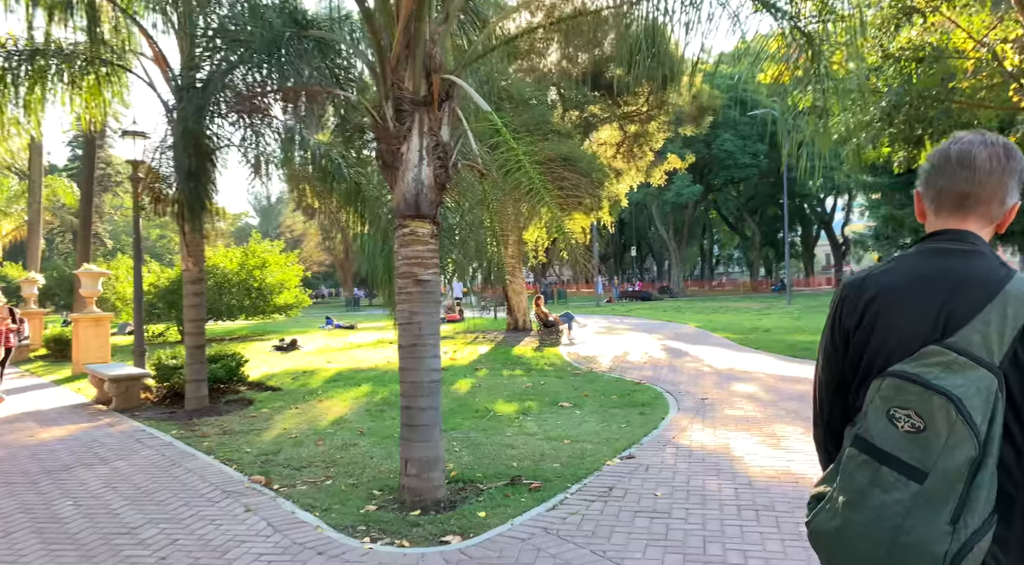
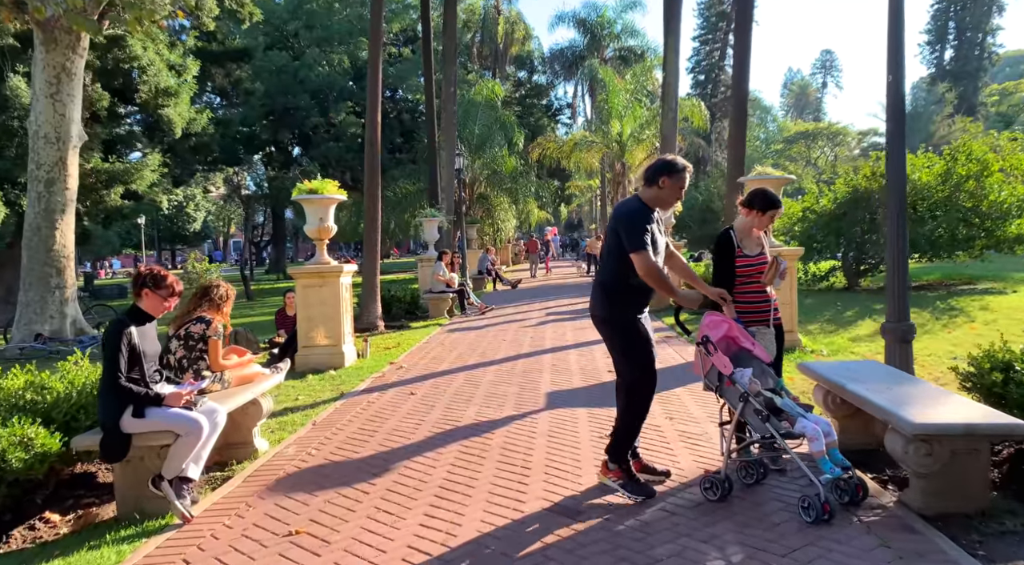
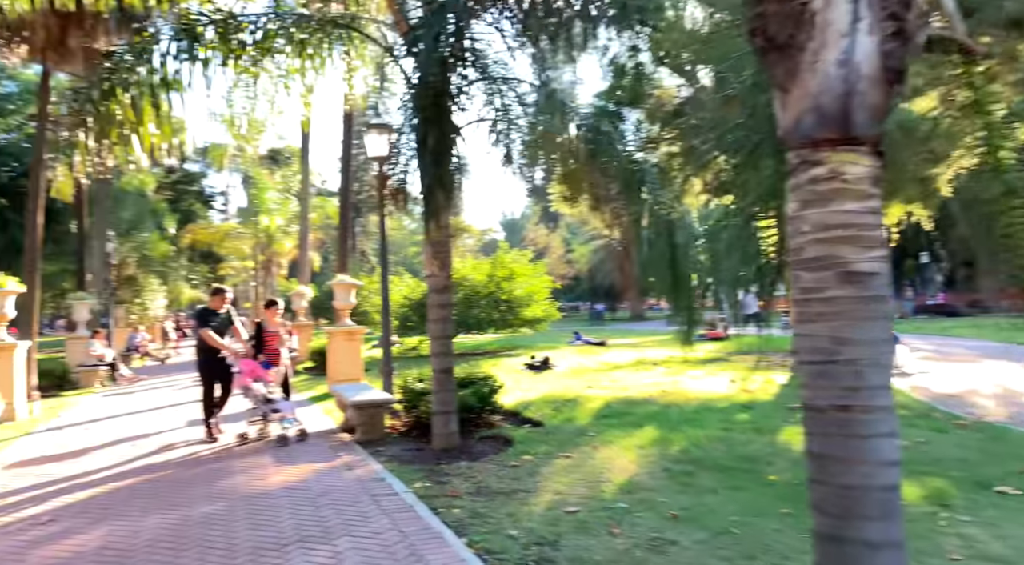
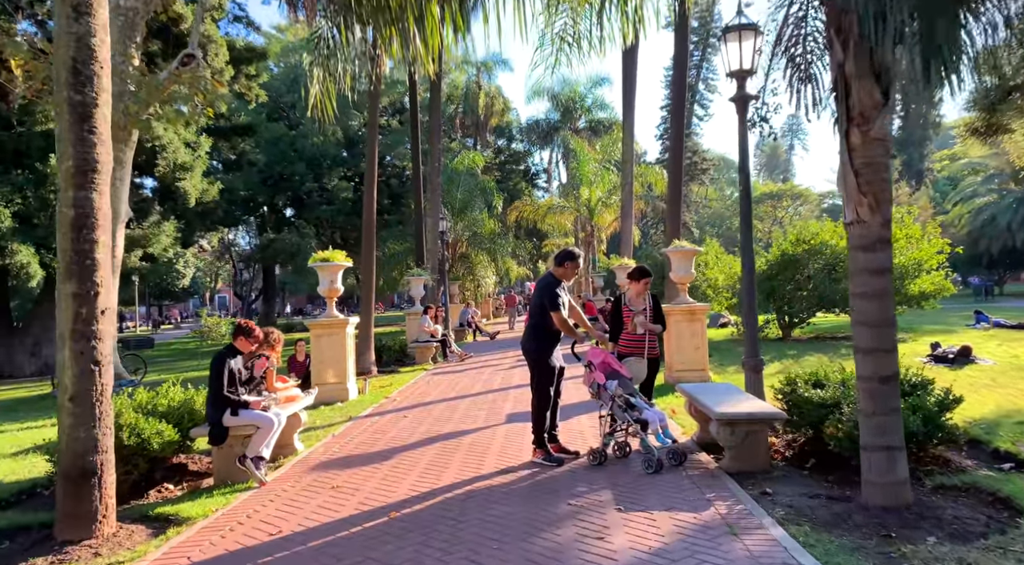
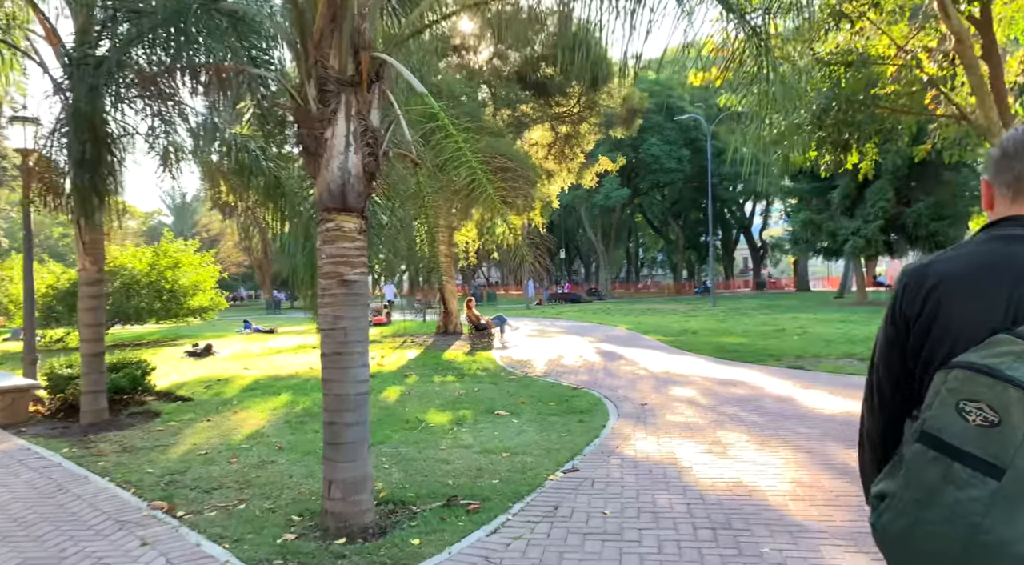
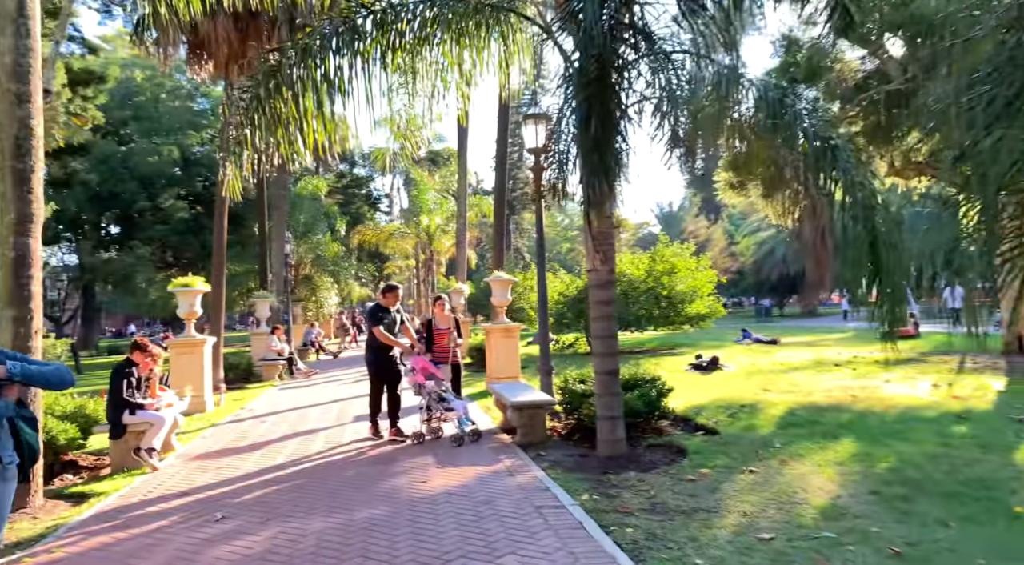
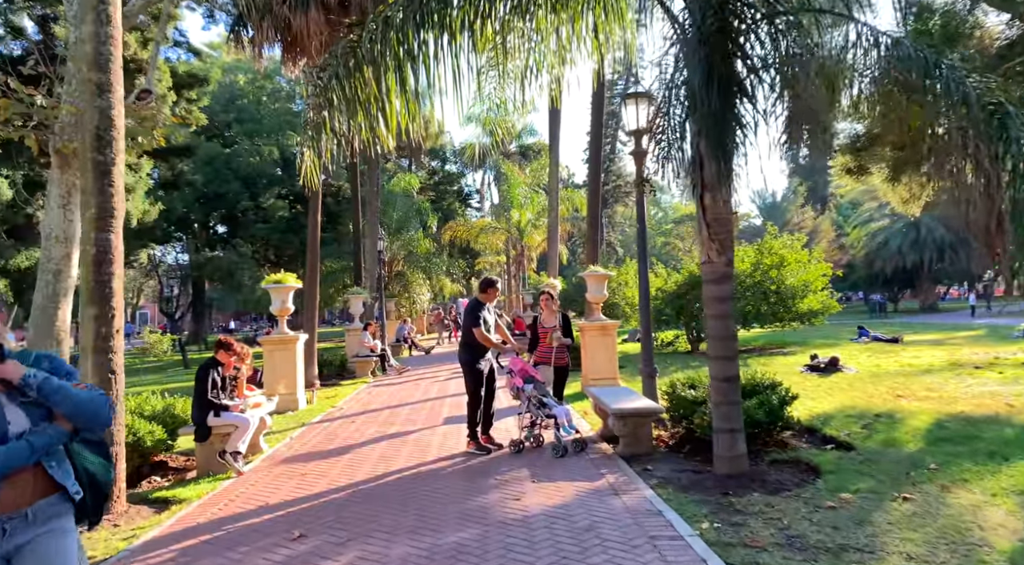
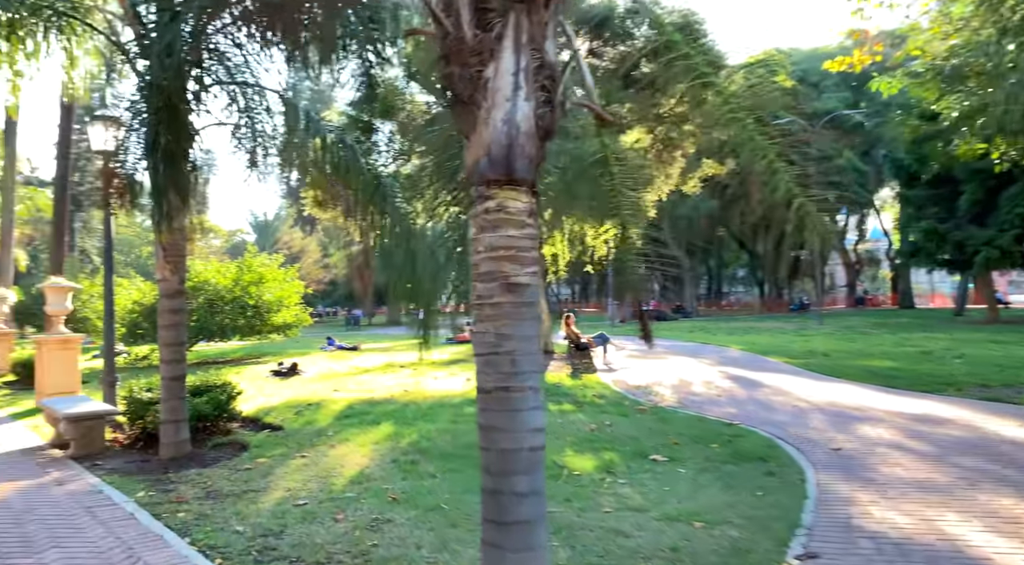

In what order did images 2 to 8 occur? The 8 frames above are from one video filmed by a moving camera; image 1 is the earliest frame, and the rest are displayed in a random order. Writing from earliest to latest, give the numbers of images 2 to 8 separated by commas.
5, 8, 3, 6, 7, 4, 2
